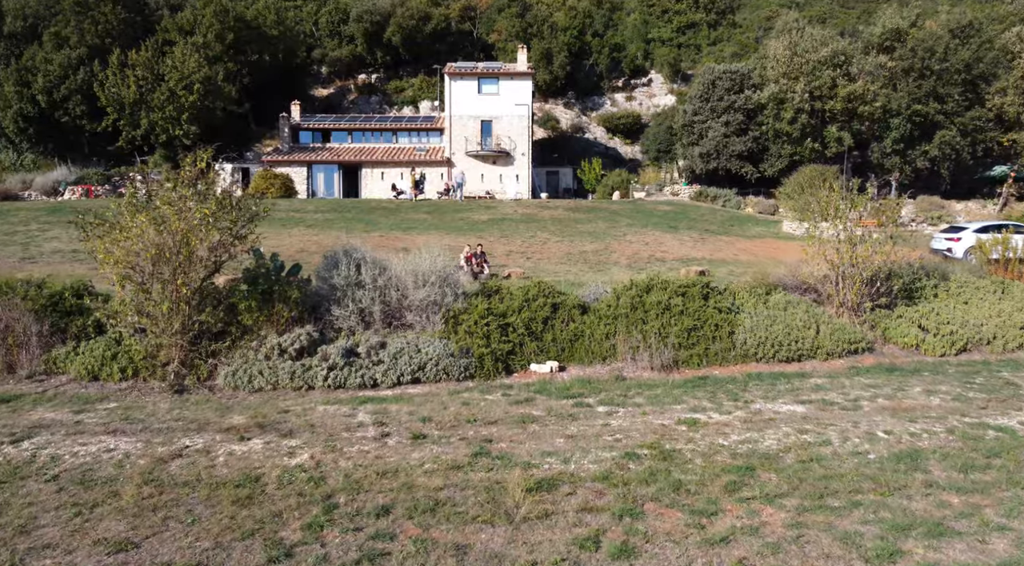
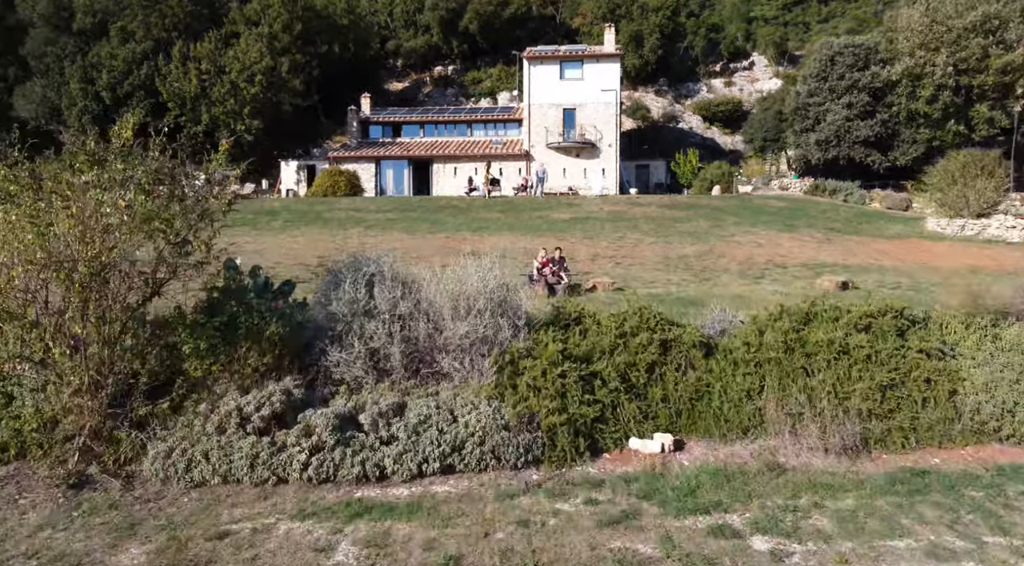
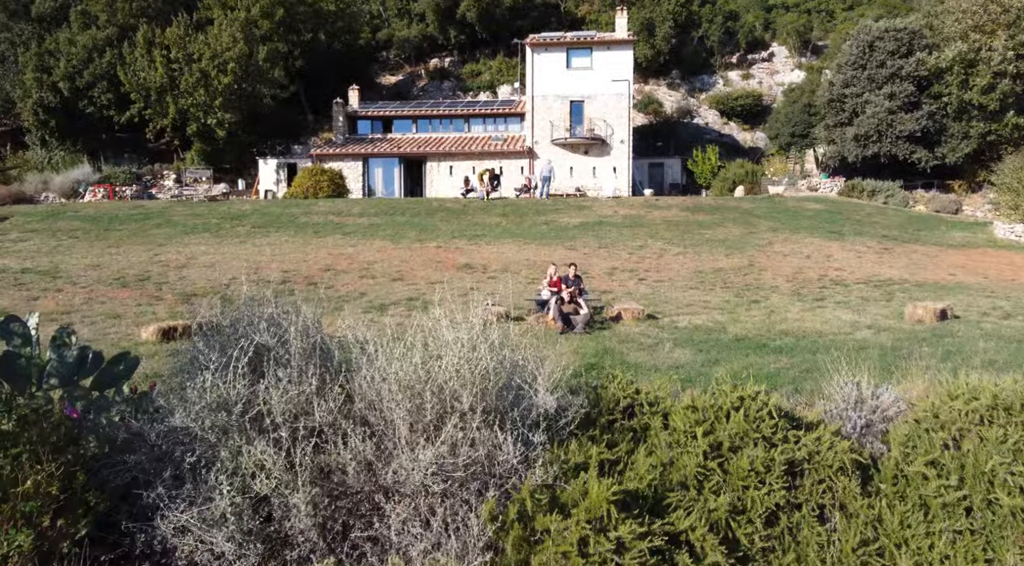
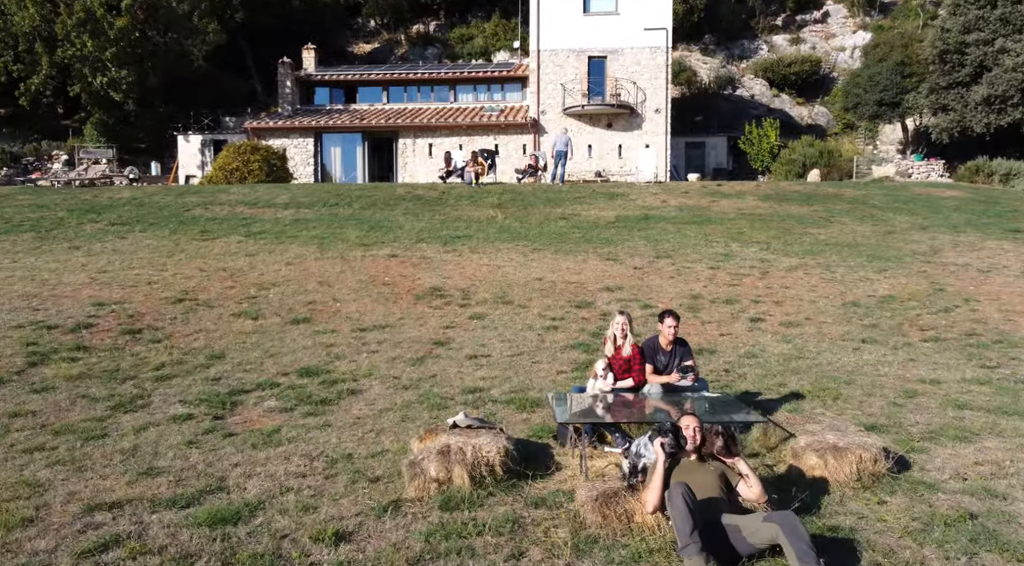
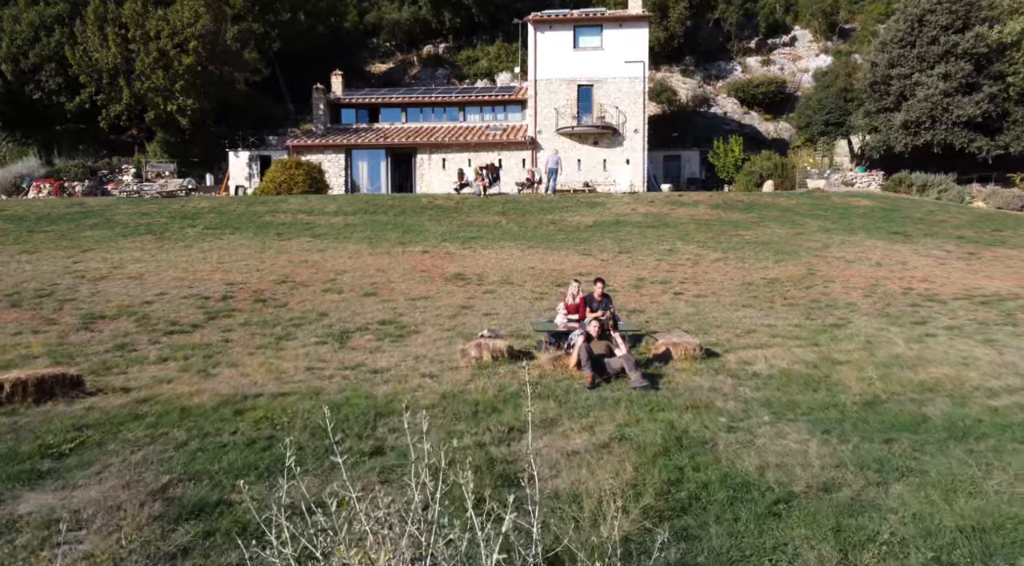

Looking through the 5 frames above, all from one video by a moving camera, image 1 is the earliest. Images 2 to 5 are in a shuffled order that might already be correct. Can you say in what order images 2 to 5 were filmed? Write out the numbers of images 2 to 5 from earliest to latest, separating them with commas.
2, 3, 5, 4
